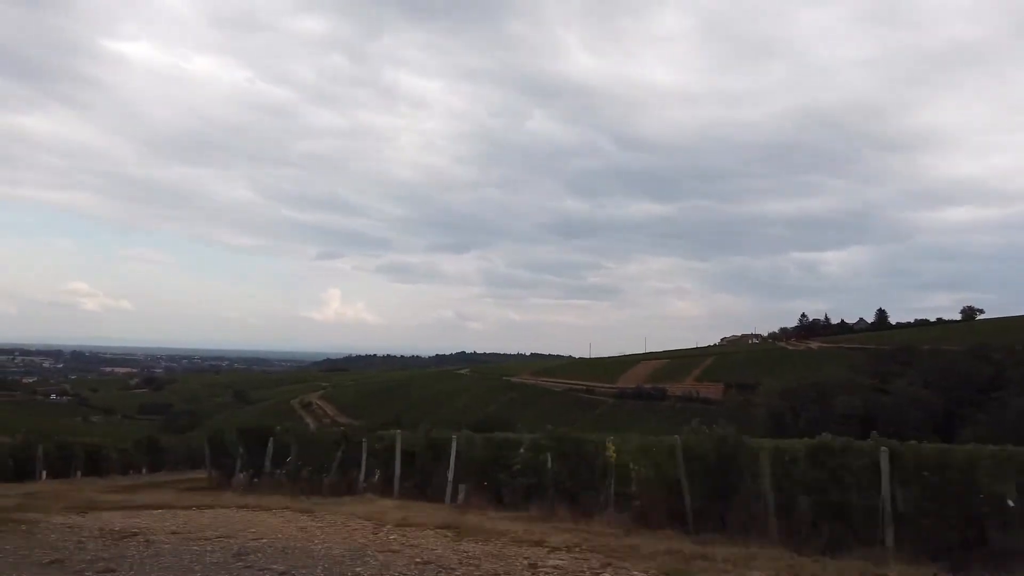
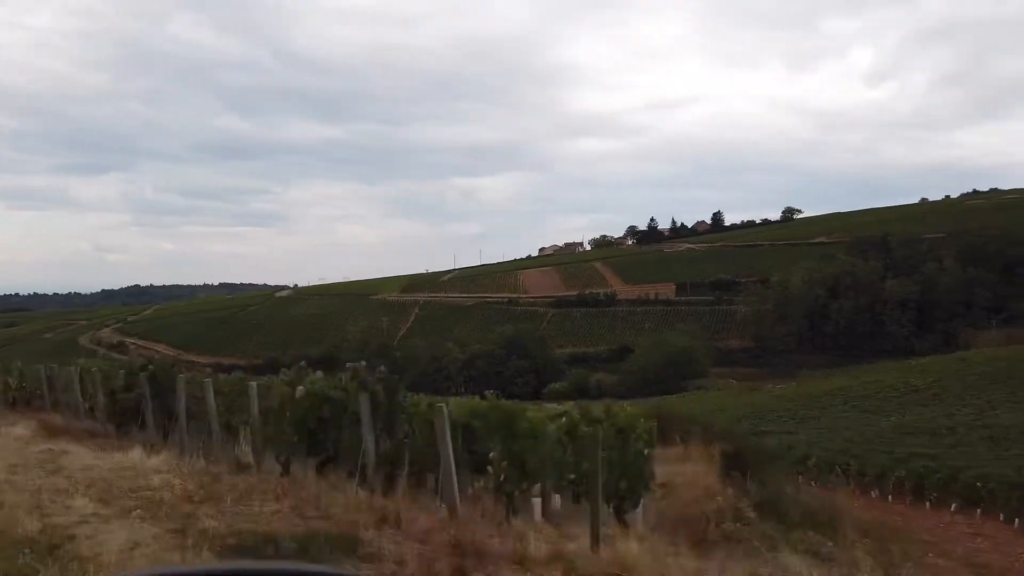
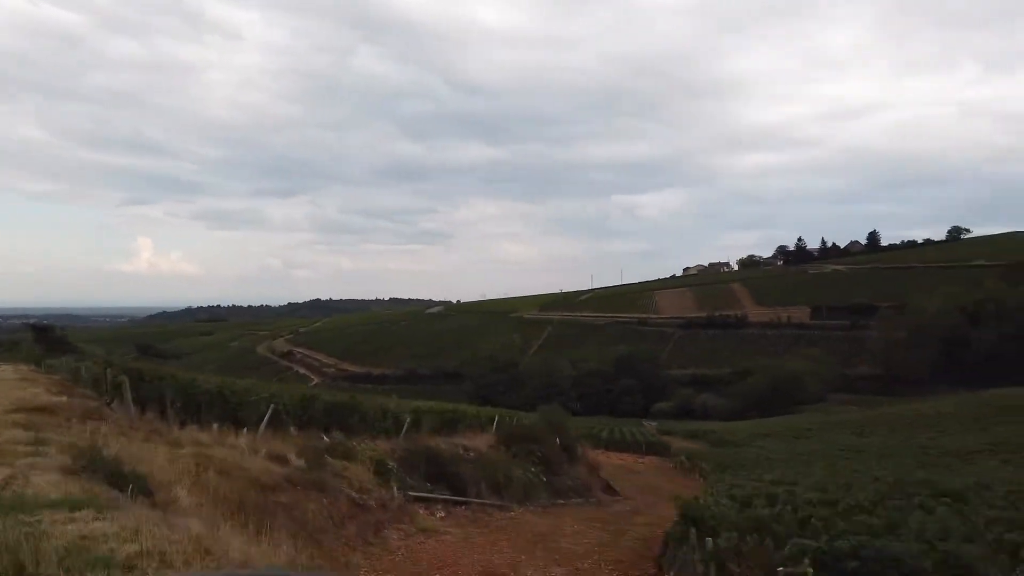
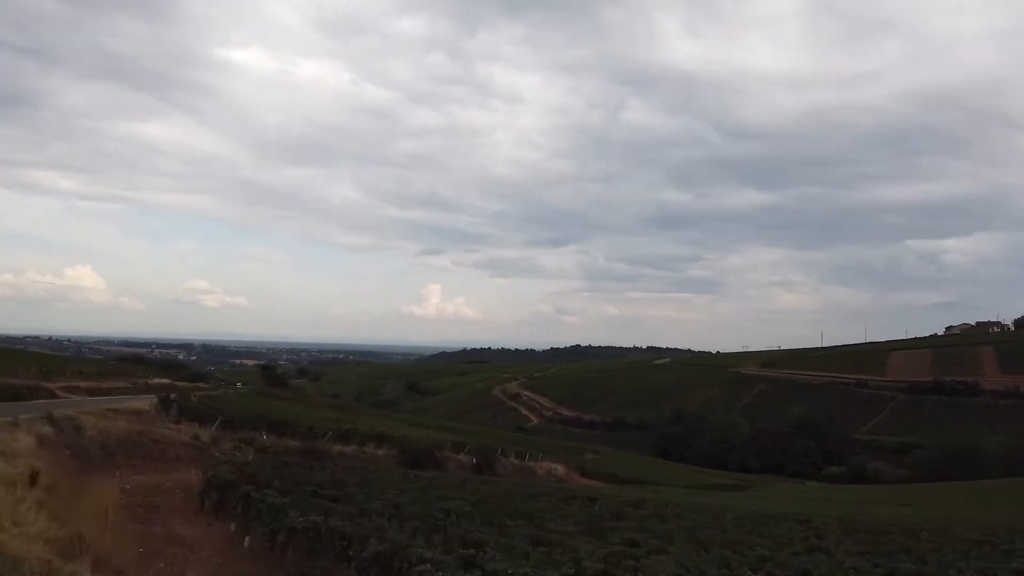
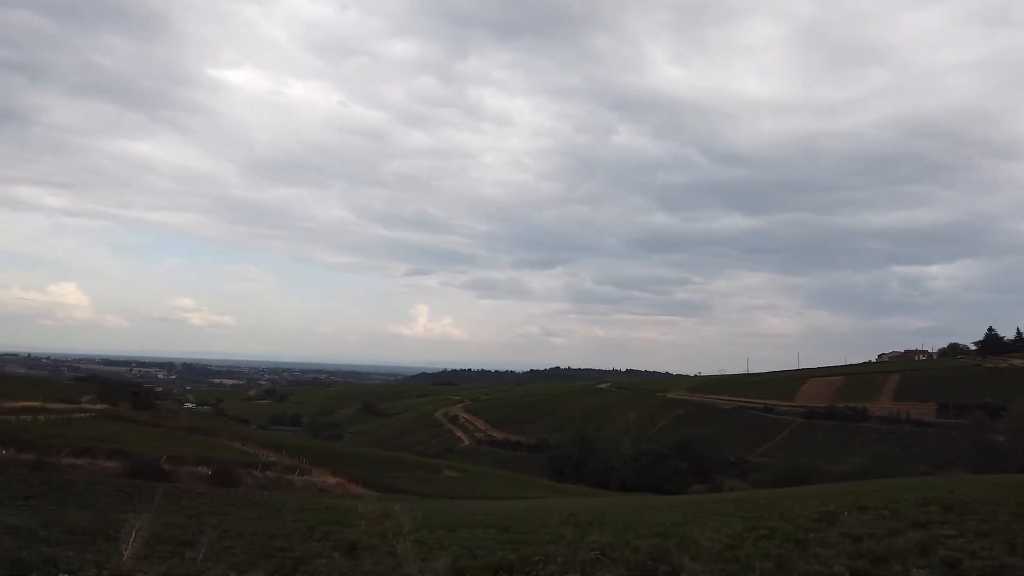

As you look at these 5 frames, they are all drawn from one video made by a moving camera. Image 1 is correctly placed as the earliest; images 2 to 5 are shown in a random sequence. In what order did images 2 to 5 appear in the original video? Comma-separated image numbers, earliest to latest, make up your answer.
5, 4, 3, 2
